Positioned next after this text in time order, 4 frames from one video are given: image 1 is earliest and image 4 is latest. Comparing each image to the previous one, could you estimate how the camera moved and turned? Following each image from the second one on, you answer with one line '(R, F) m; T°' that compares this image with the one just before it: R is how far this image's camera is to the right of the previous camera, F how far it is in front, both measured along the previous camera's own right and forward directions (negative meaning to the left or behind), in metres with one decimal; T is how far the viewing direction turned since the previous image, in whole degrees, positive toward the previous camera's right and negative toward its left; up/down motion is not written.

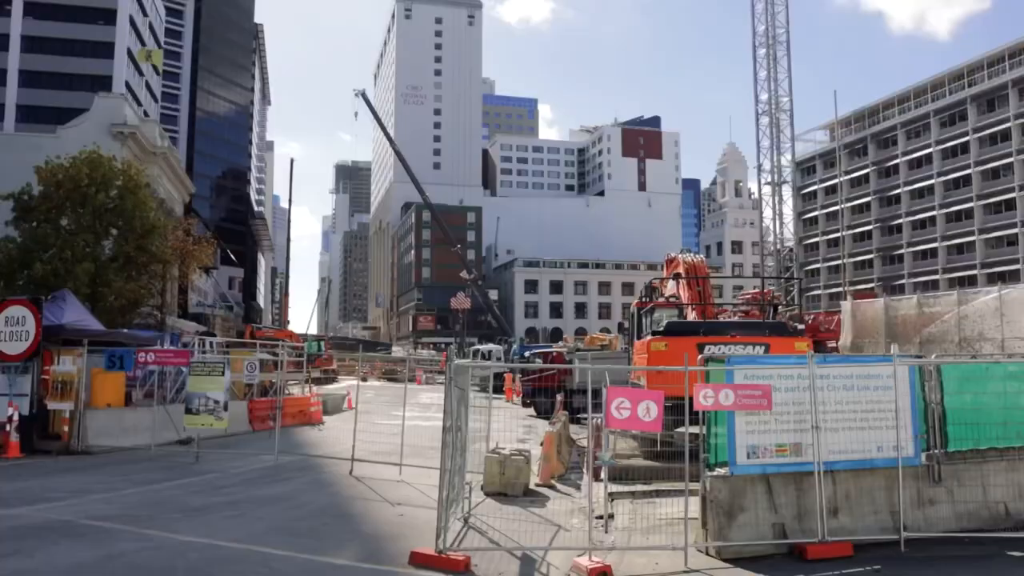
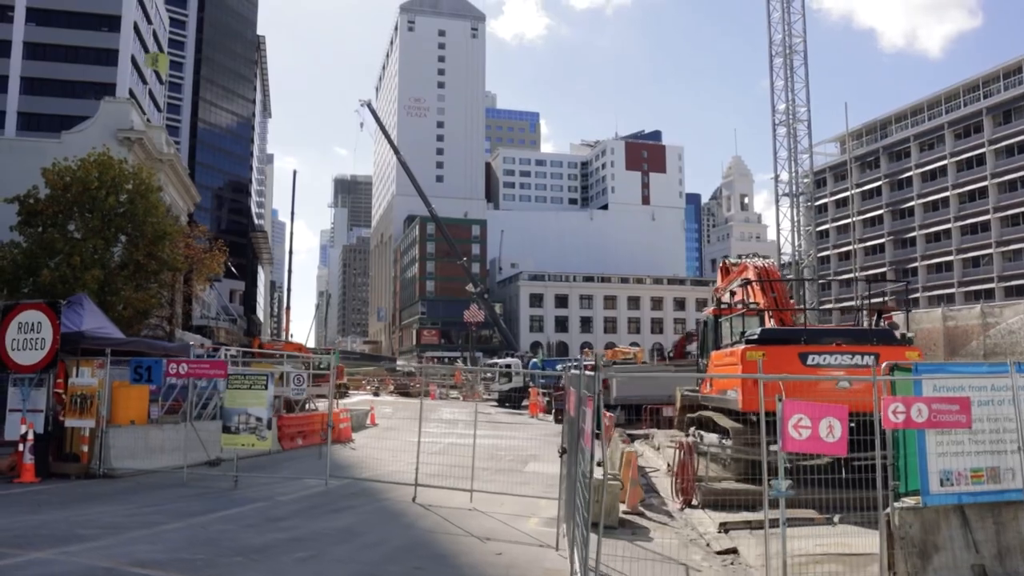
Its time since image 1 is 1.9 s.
(-1.2, +1.5) m; 0°
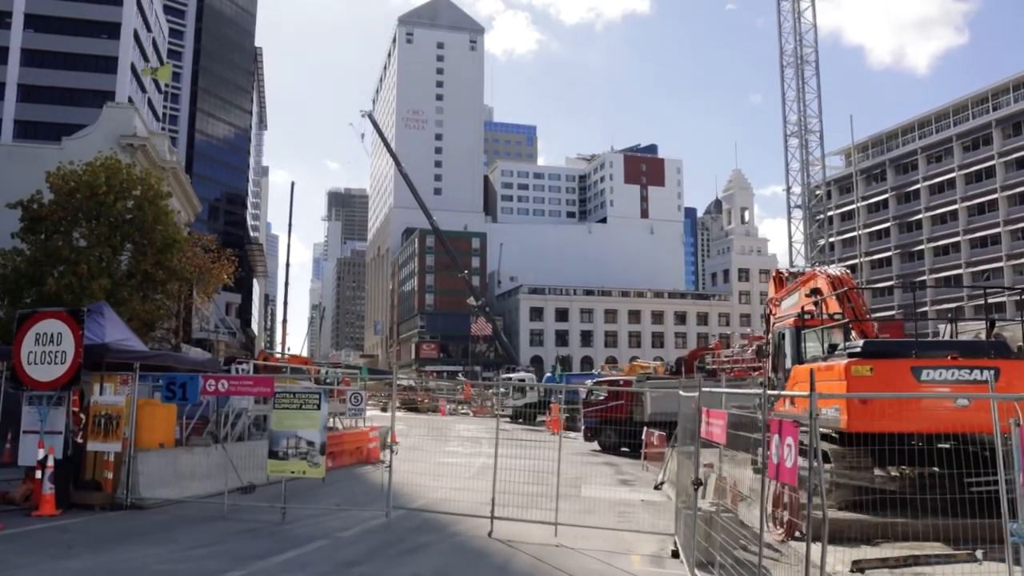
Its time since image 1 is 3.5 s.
(-1.2, +1.3) m; +1°
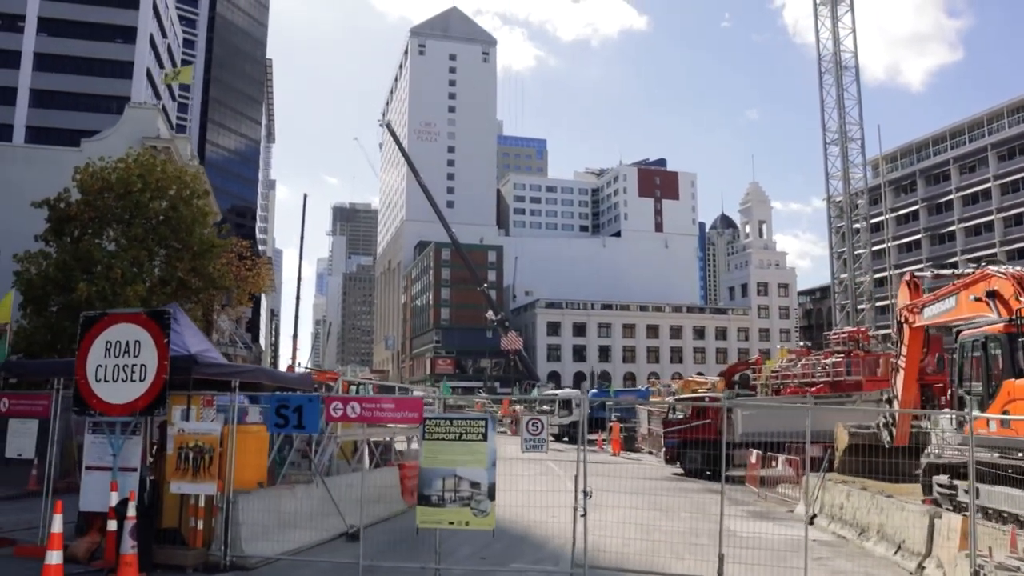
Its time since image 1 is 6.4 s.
(-2.2, +2.4) m; 0°
